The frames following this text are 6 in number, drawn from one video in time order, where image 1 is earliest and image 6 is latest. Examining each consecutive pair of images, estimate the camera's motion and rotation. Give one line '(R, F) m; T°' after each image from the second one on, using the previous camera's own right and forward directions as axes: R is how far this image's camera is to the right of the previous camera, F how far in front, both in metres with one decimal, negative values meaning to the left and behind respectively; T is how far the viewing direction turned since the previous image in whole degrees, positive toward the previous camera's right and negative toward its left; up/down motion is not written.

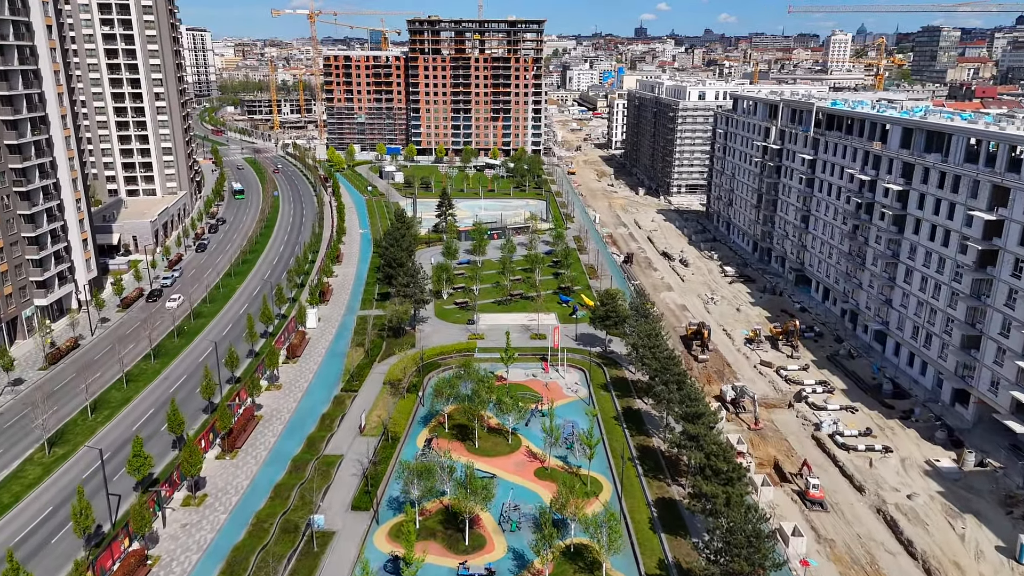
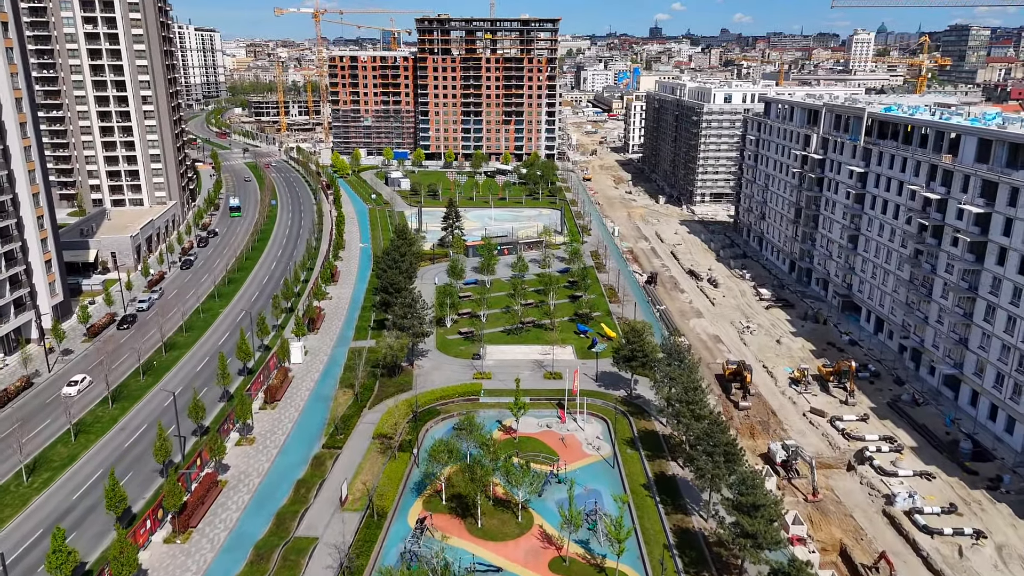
(+0.1, +10.1) m; -1°
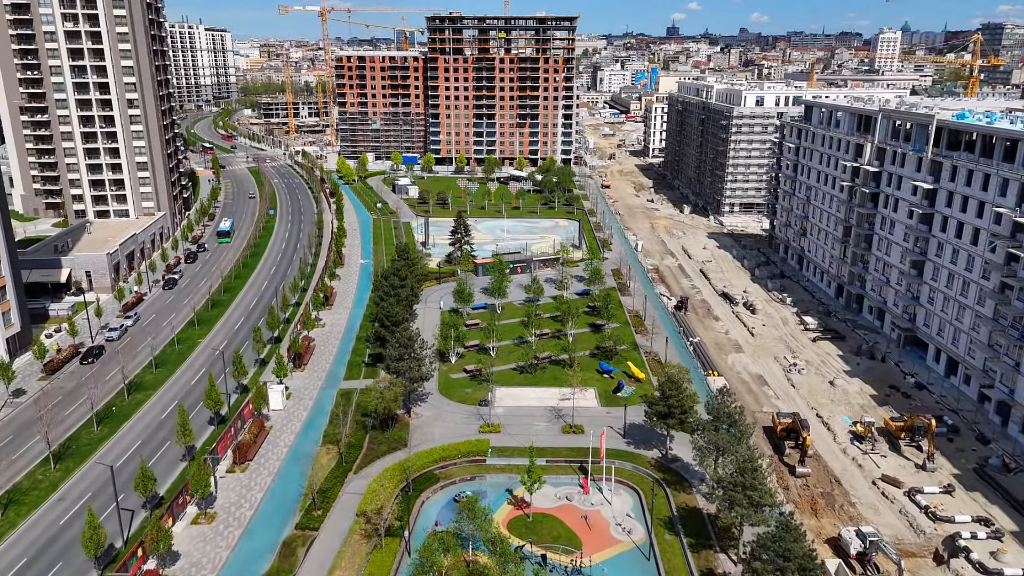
(0.0, +10.3) m; -1°
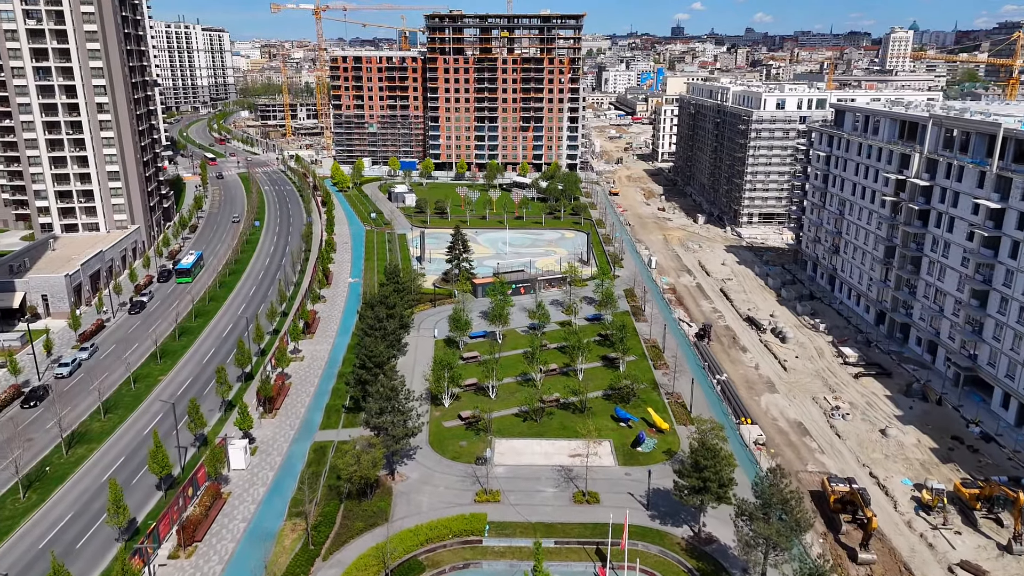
(+0.1, +9.5) m; 0°
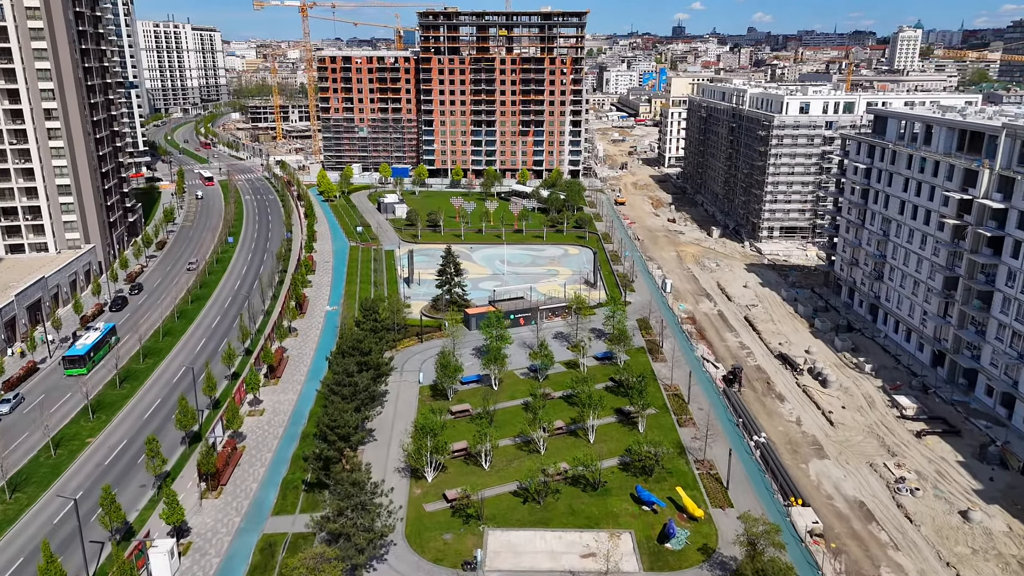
(+0.2, +11.6) m; 0°
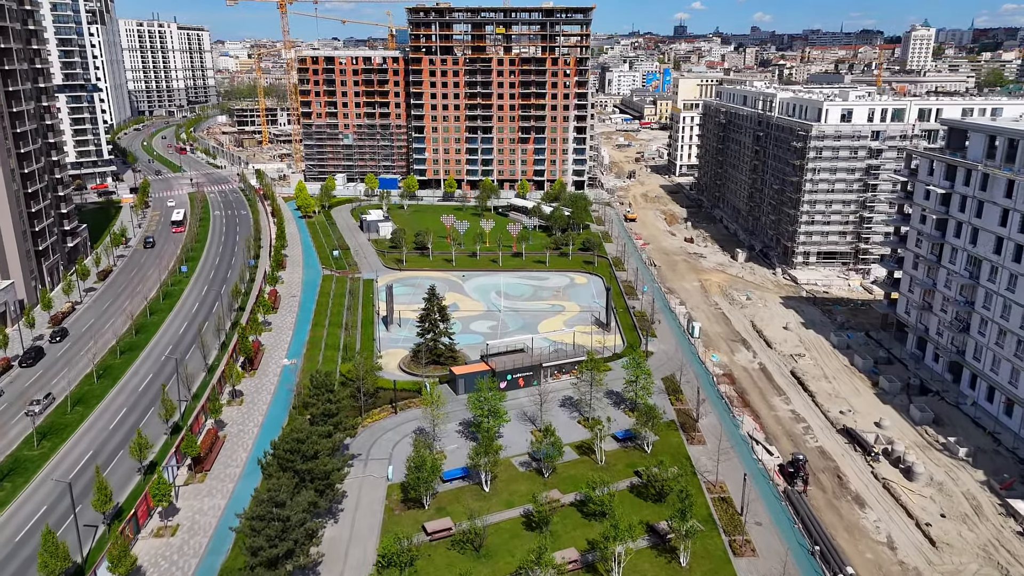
(+0.2, +16.0) m; 0°
